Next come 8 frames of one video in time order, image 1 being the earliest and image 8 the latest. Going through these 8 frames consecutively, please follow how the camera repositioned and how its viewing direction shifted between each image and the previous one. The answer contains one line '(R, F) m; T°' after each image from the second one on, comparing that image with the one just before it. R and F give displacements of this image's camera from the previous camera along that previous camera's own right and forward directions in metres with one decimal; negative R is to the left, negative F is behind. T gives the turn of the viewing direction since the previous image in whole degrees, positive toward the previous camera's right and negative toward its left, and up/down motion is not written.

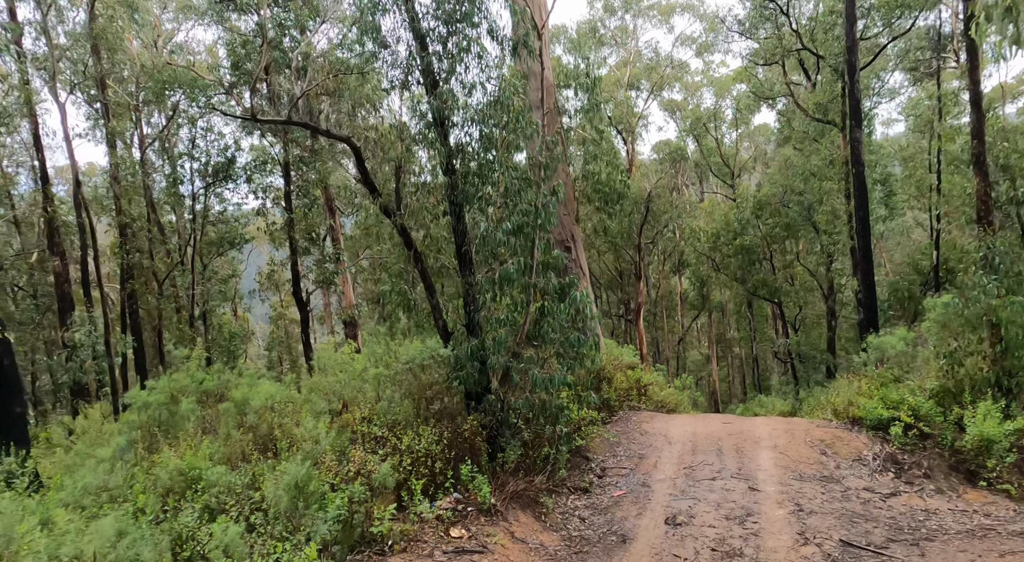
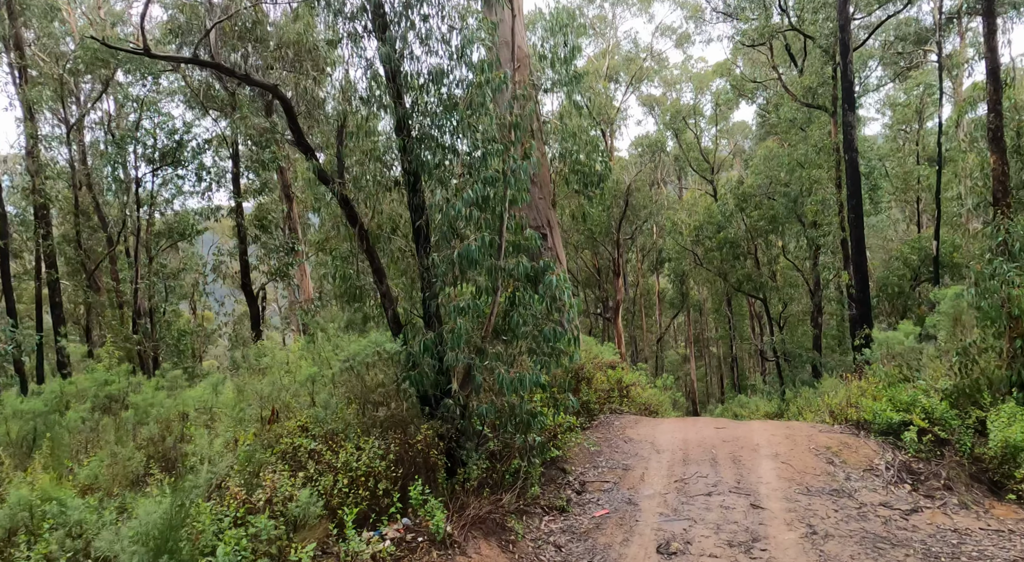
(+0.1, +1.5) m; +2°
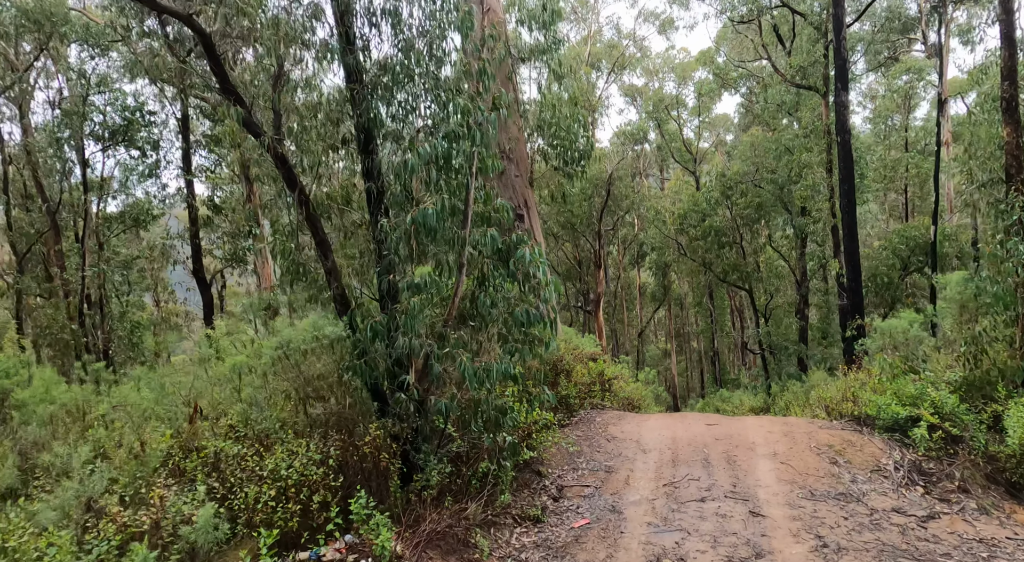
(+0.1, +1.1) m; +1°
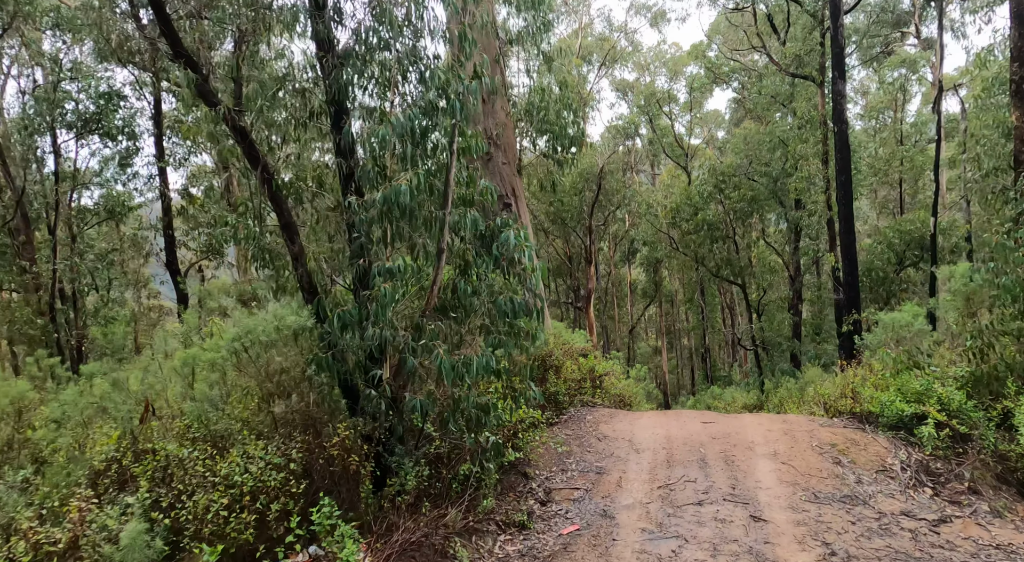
(+0.1, +0.6) m; +1°
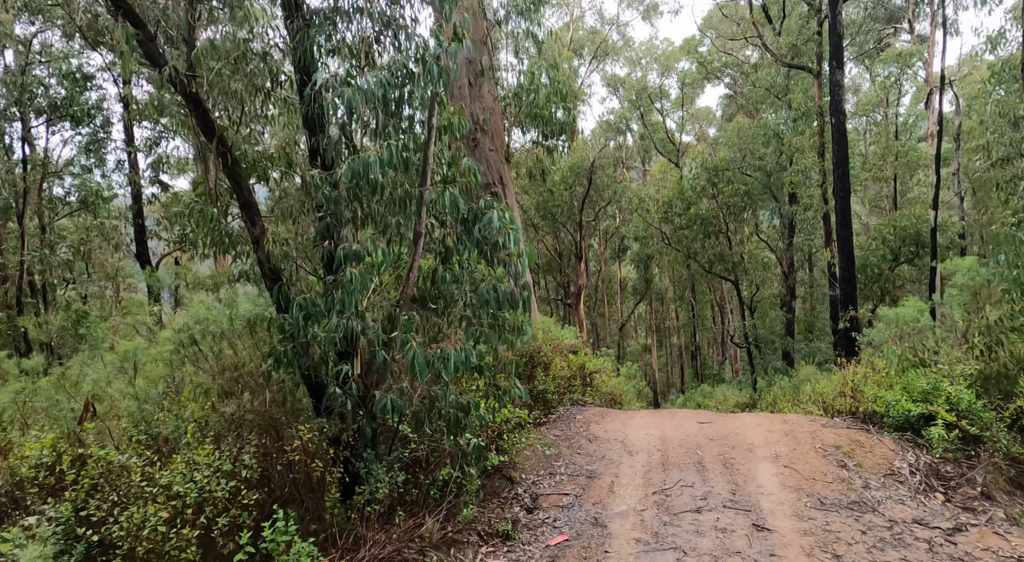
(0.0, +0.6) m; +1°
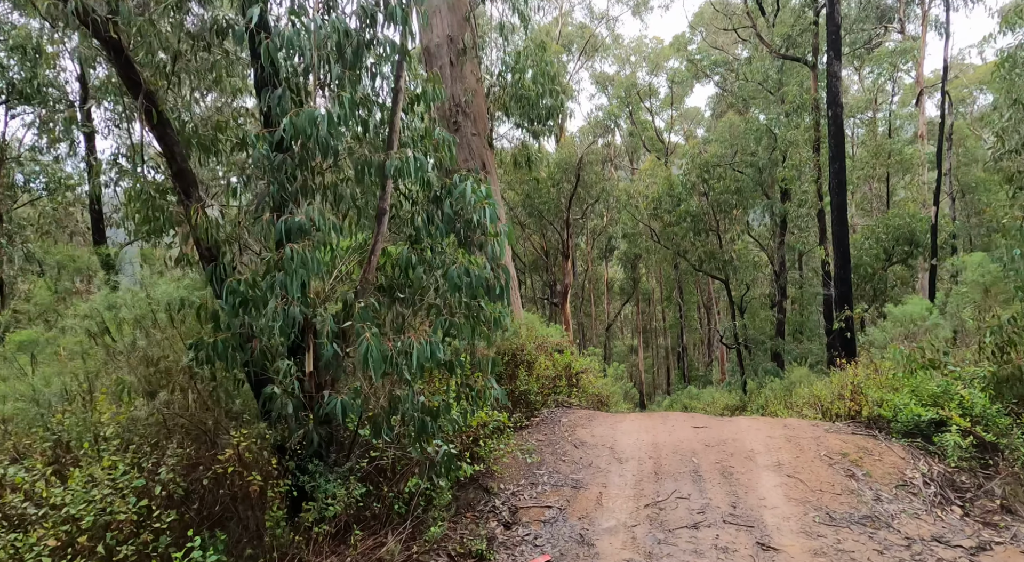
(+0.1, +0.8) m; +1°
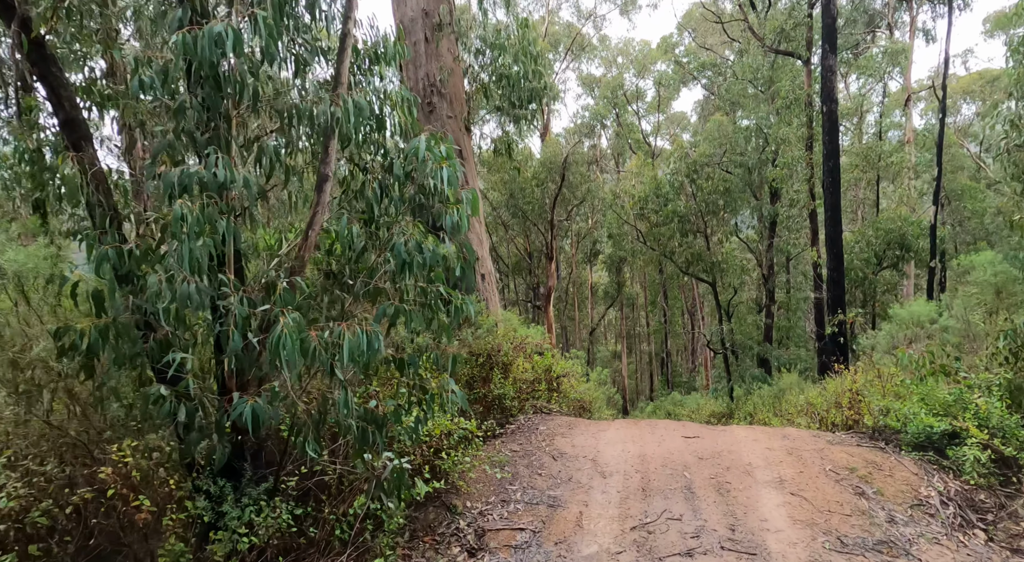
(+0.1, +0.9) m; +1°
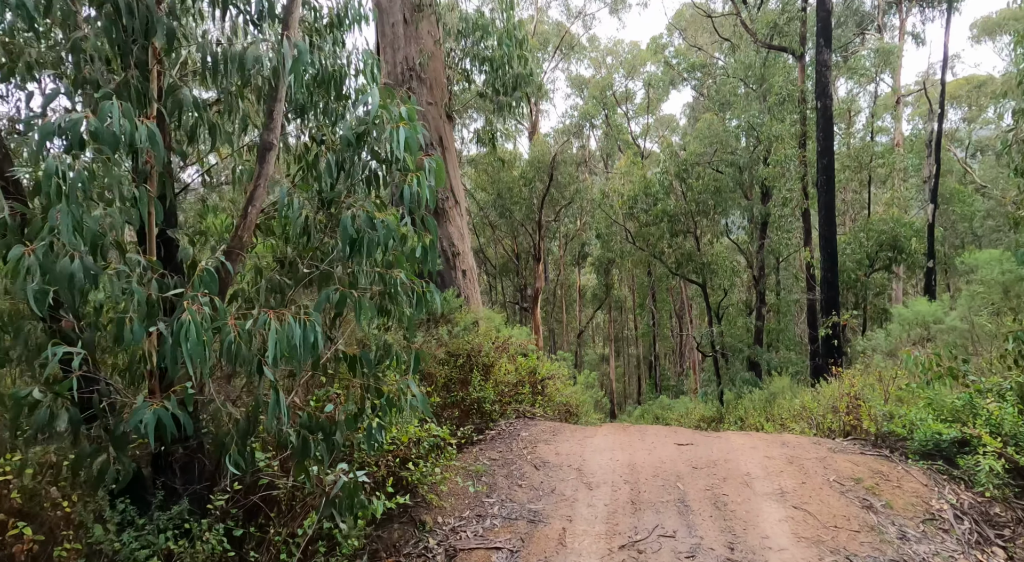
(+0.1, +0.6) m; +1°
